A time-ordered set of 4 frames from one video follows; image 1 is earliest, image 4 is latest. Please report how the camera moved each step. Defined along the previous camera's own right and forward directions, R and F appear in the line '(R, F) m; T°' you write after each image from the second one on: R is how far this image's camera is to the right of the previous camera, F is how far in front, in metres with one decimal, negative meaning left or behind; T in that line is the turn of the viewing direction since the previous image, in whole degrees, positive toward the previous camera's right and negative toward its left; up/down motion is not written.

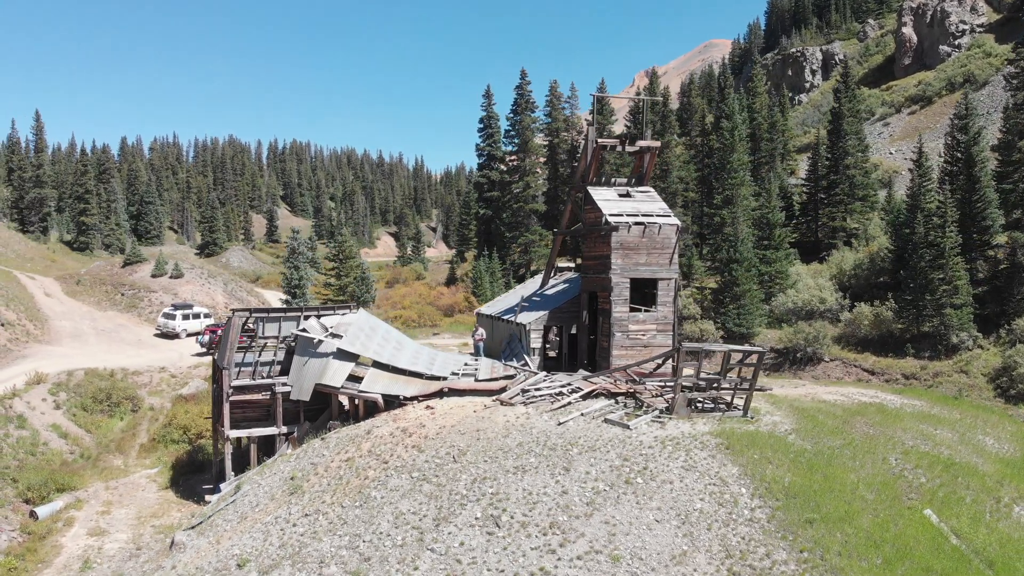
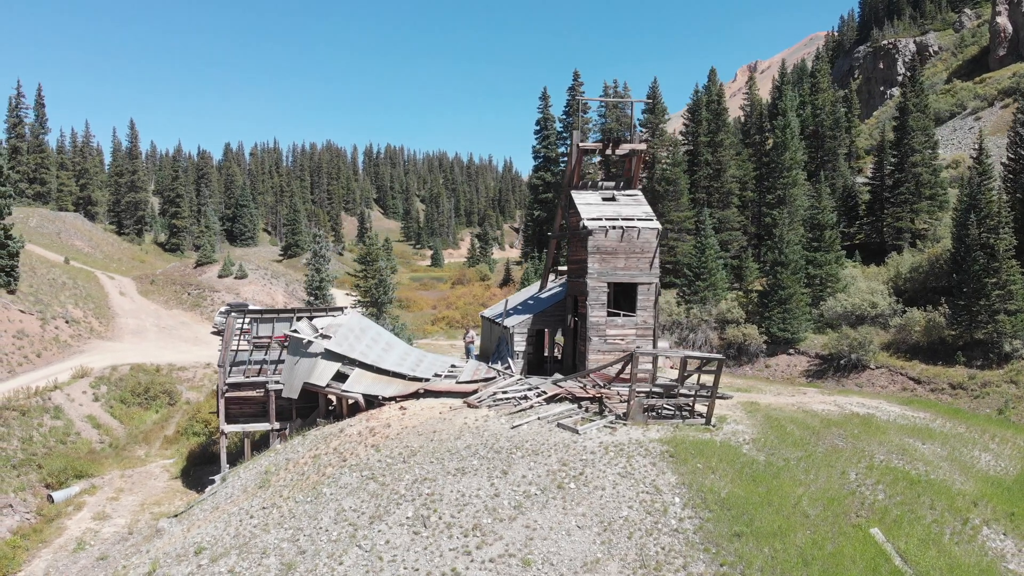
(+2.6, 0.0) m; -5°
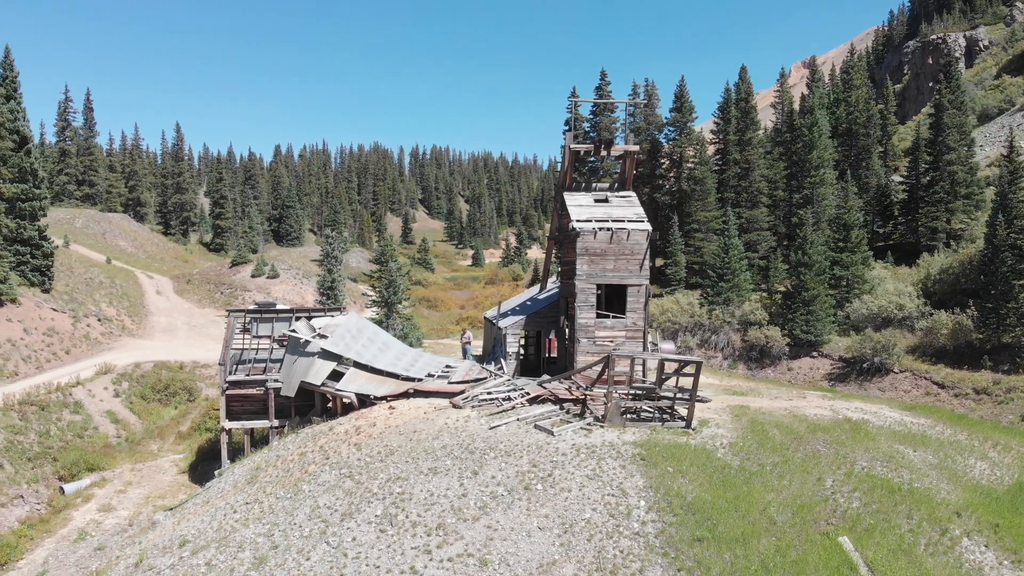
(+1.3, -0.1) m; -3°
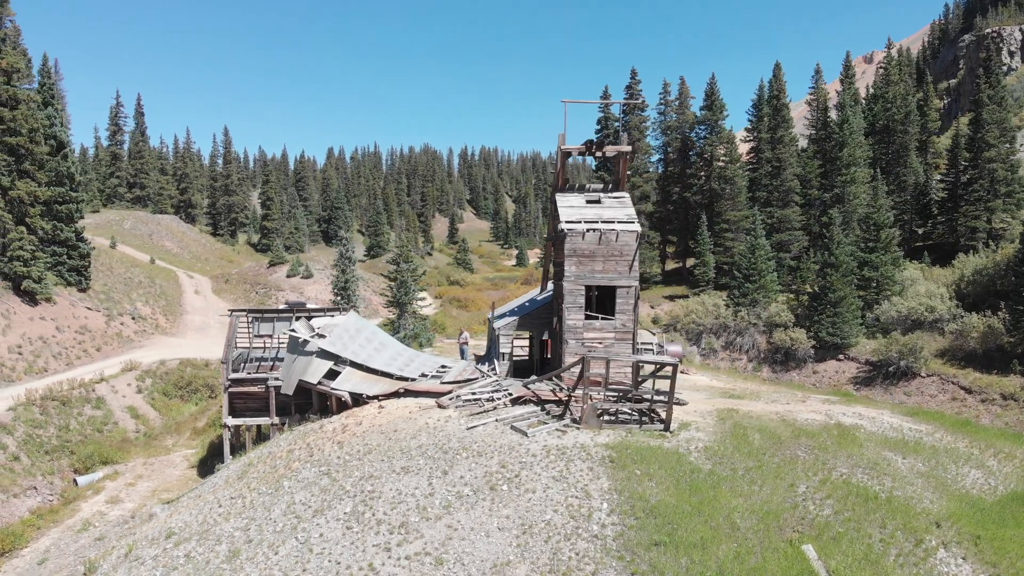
(+1.4, 0.0) m; -3°
